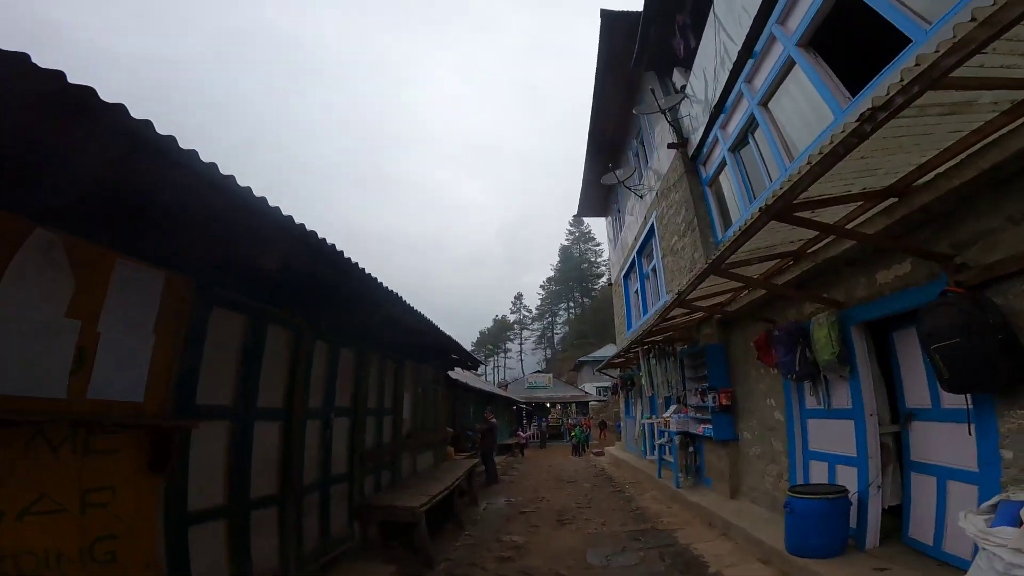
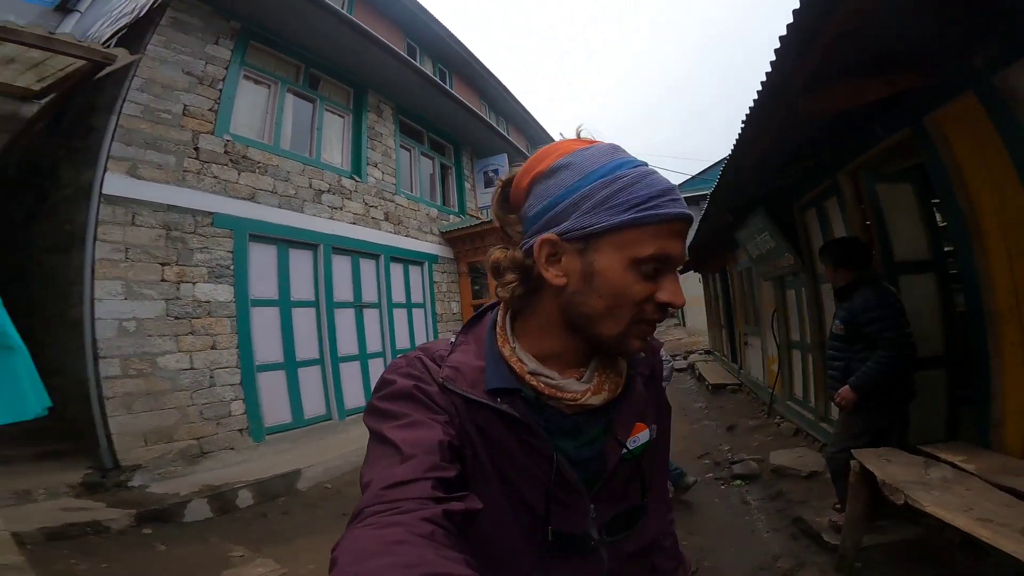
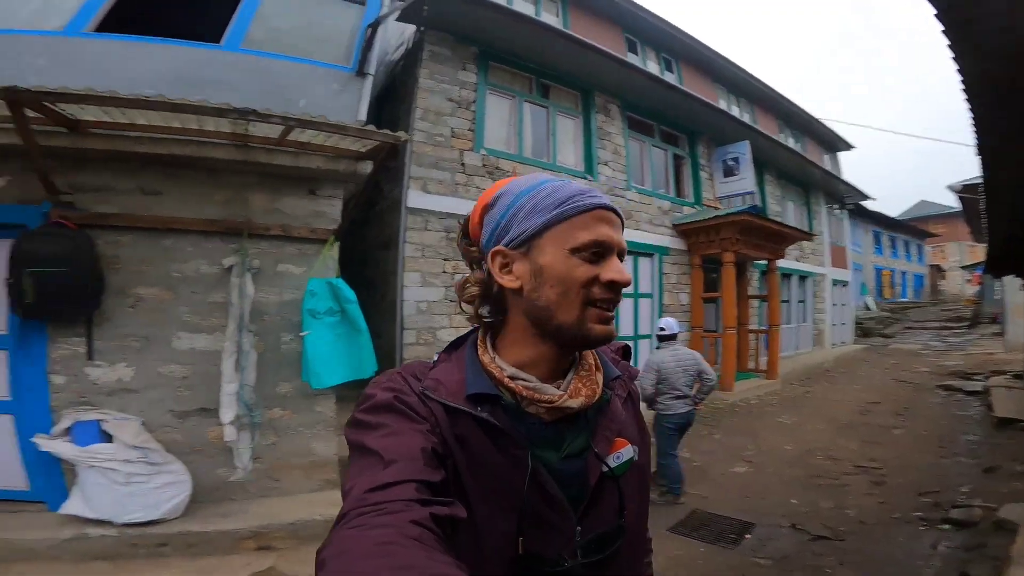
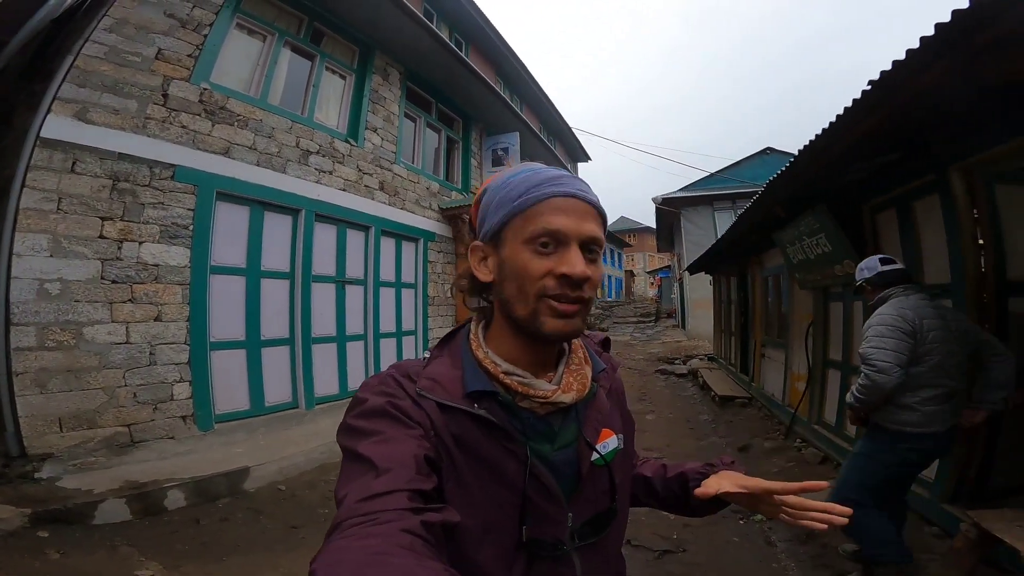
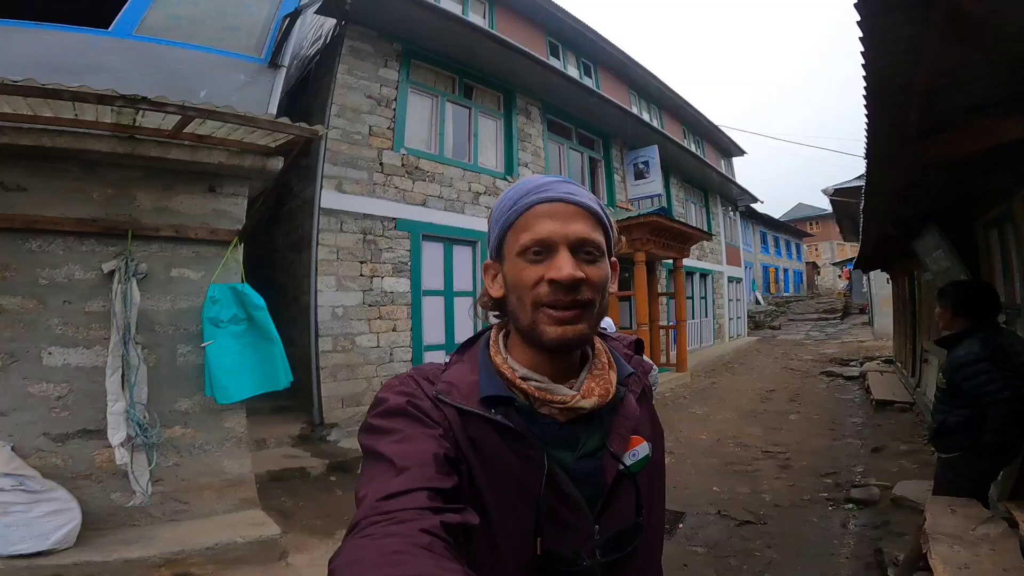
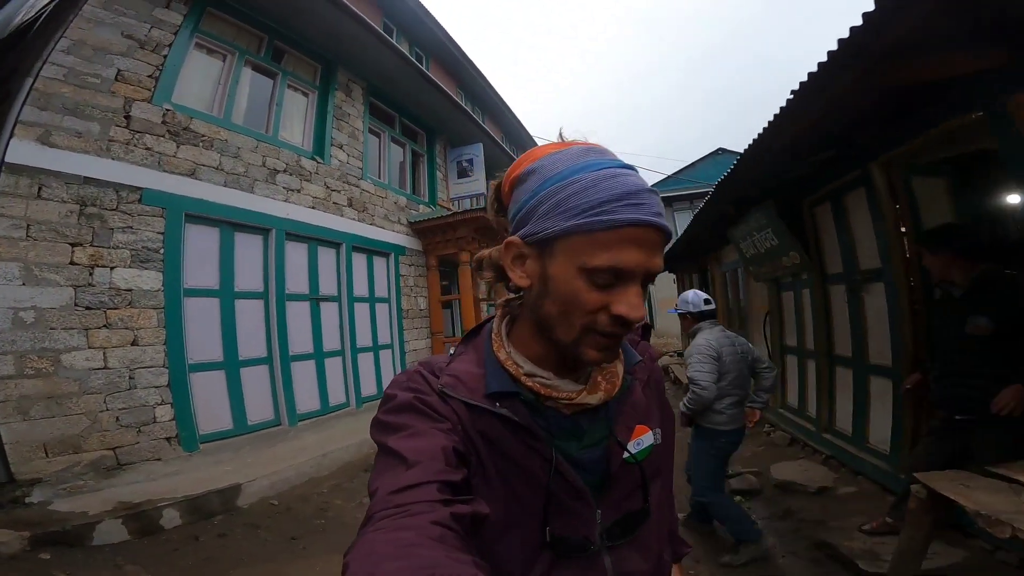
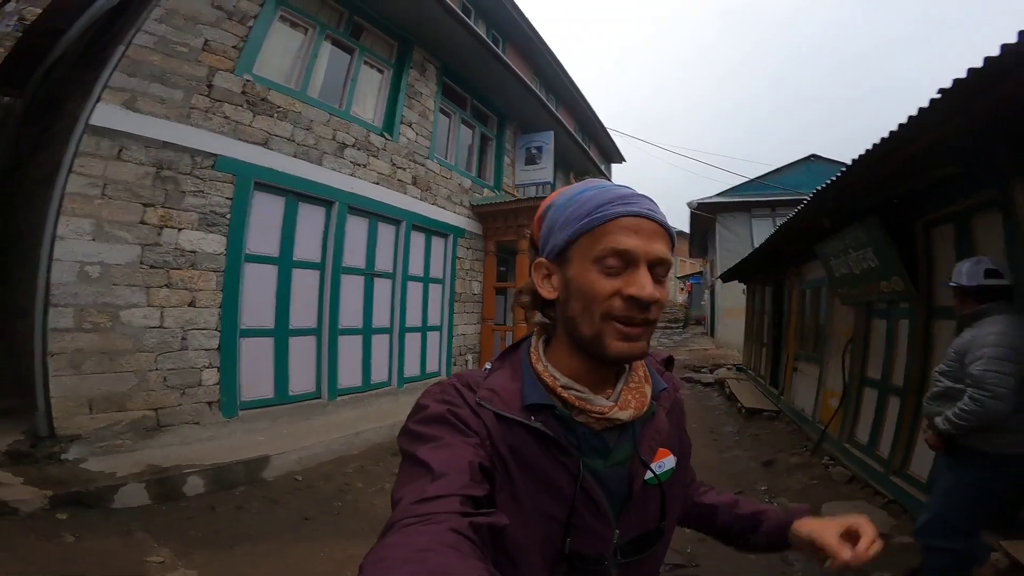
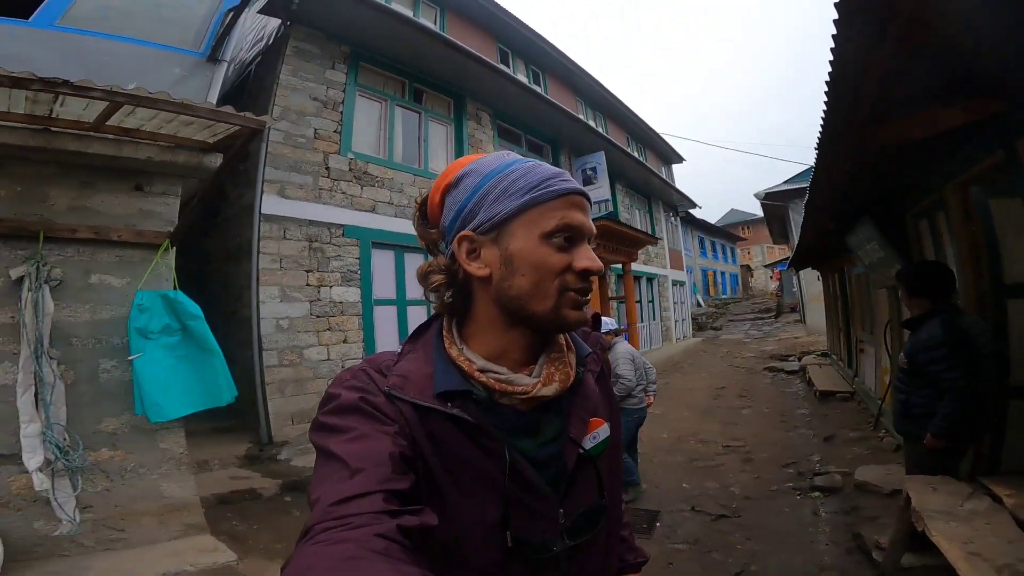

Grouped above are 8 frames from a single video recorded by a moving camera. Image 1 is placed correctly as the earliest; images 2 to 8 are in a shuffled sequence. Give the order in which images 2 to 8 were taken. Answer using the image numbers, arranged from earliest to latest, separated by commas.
7, 4, 6, 2, 8, 5, 3
